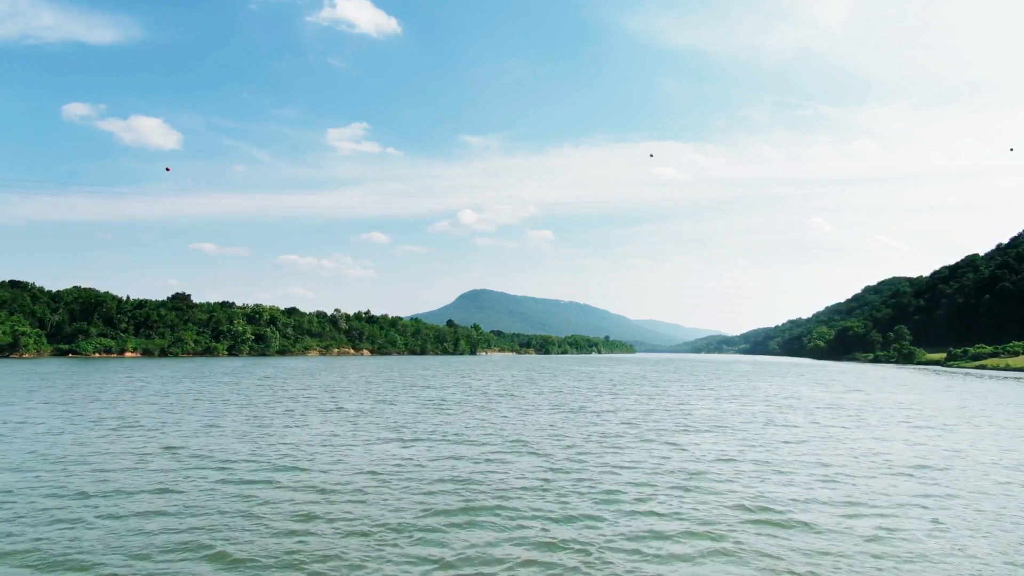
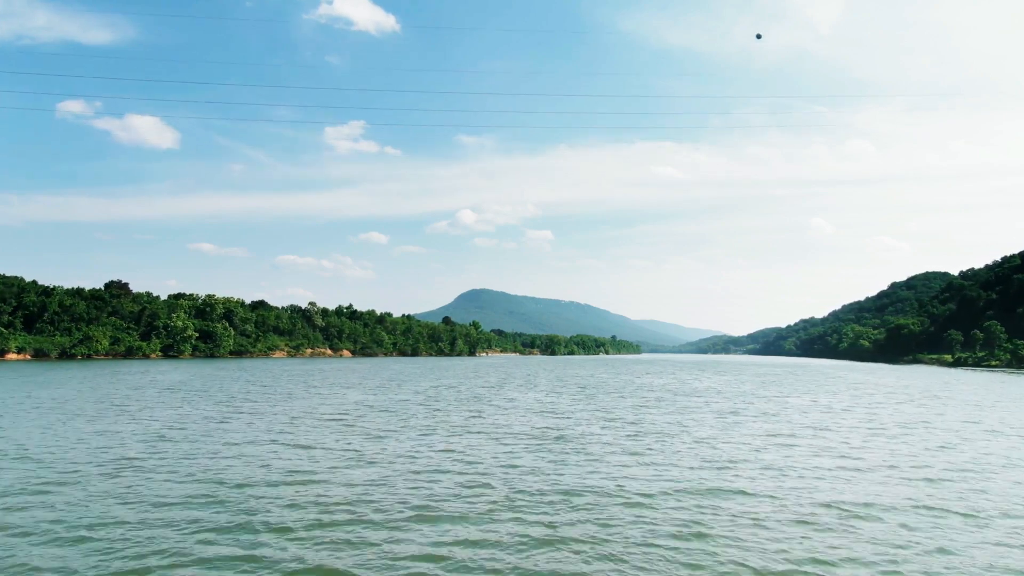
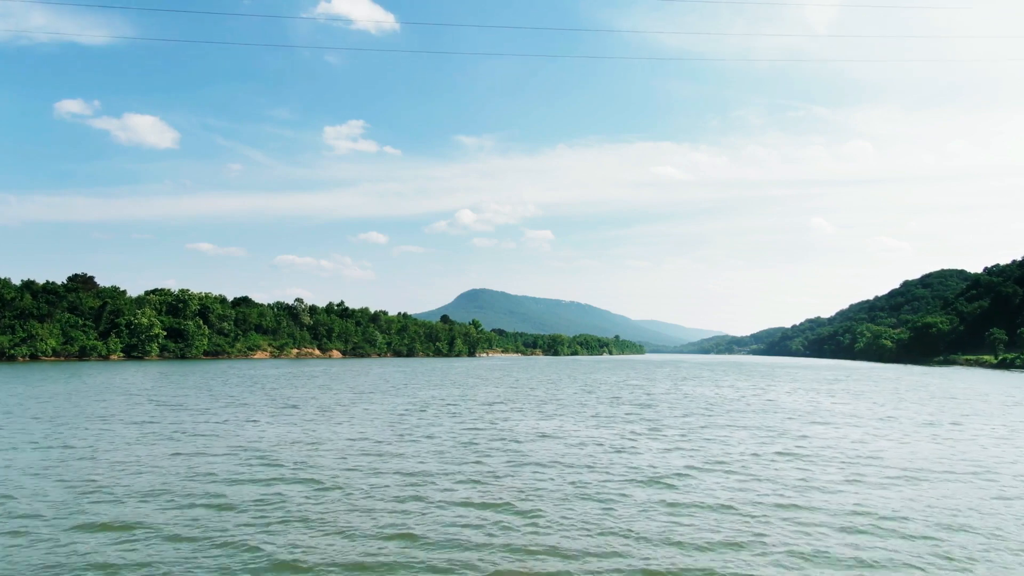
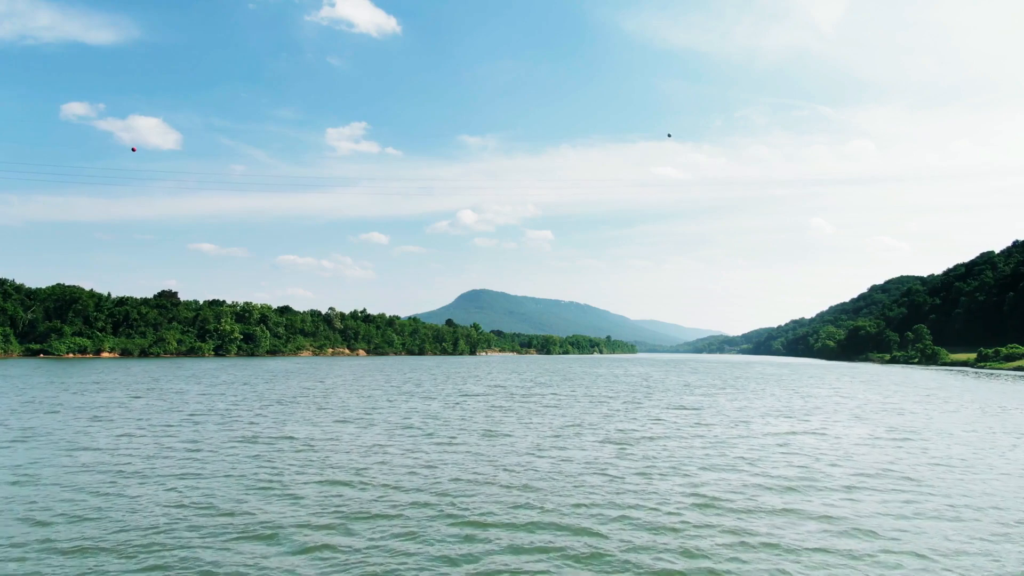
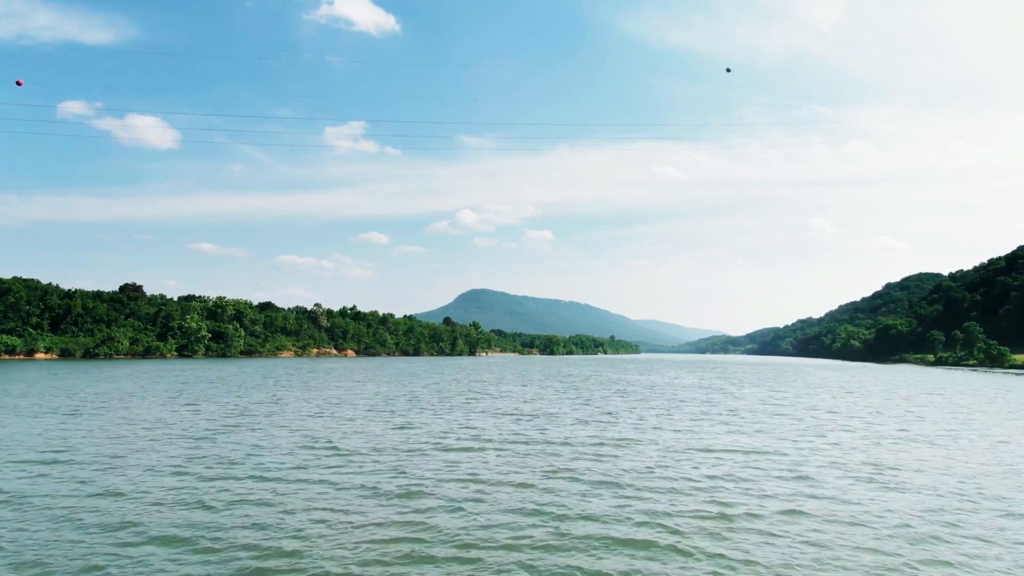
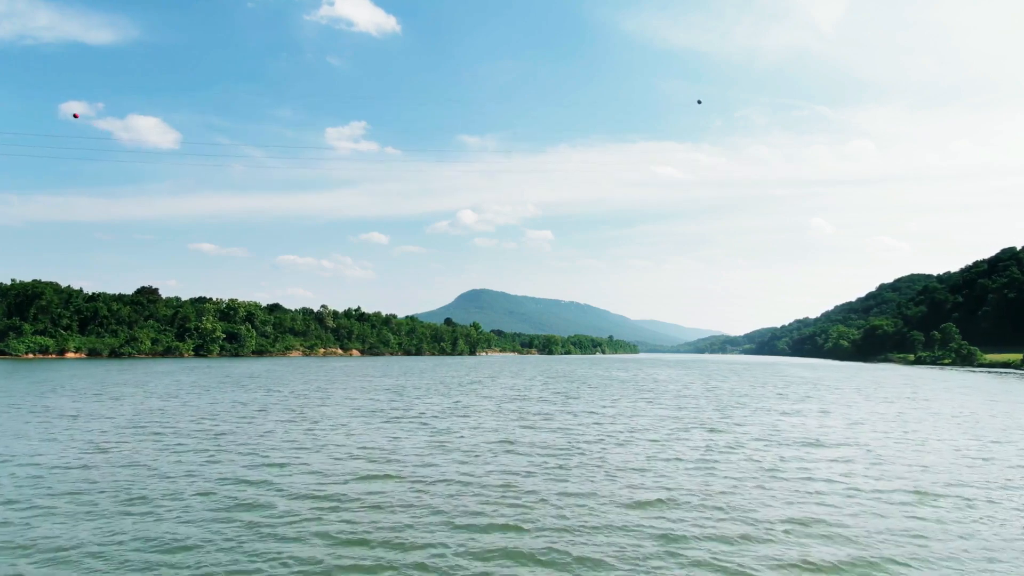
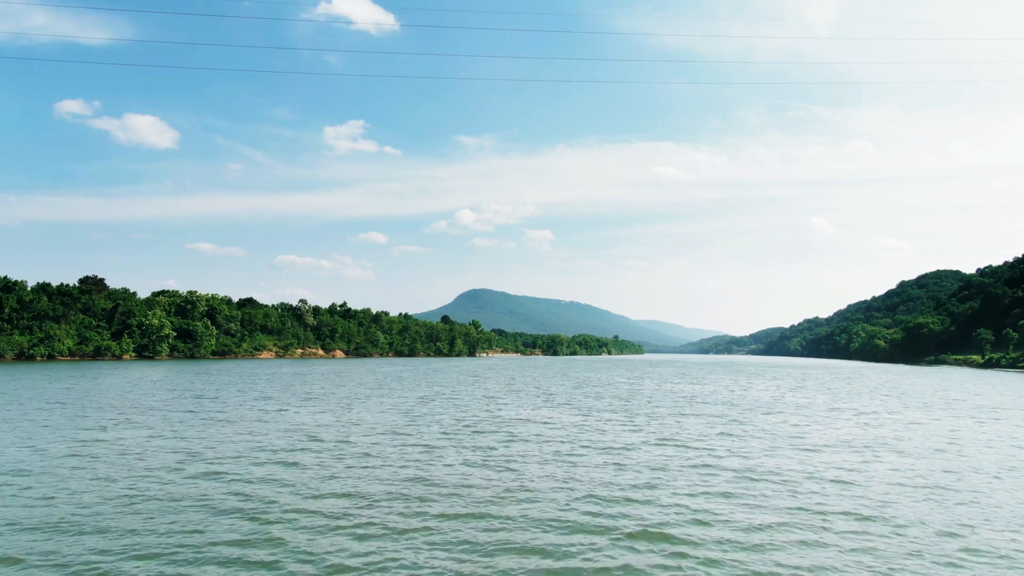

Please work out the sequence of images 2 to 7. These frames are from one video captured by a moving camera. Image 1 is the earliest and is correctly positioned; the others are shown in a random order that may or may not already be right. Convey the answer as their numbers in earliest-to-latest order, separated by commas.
4, 6, 5, 2, 7, 3
